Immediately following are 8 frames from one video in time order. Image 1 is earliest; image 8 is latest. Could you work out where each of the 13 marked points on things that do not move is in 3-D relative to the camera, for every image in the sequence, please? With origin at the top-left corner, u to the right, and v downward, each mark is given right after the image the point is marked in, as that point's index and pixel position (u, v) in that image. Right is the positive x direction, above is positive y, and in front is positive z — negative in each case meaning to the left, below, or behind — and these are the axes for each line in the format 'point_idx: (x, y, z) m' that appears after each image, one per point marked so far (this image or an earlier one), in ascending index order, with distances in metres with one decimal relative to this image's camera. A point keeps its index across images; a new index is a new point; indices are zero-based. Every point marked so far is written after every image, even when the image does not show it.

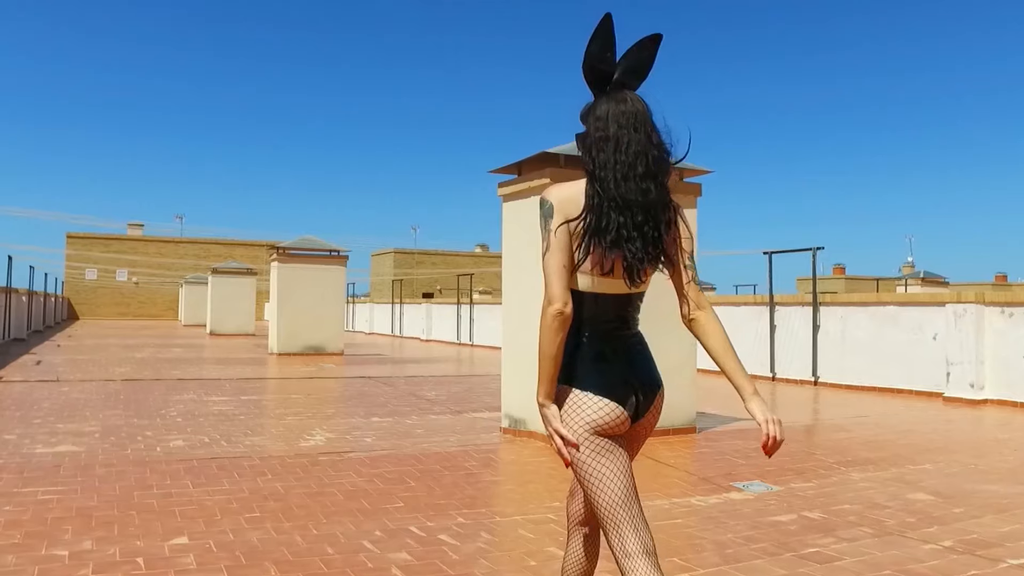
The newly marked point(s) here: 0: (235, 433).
0: (-2.6, -1.4, +7.4) m
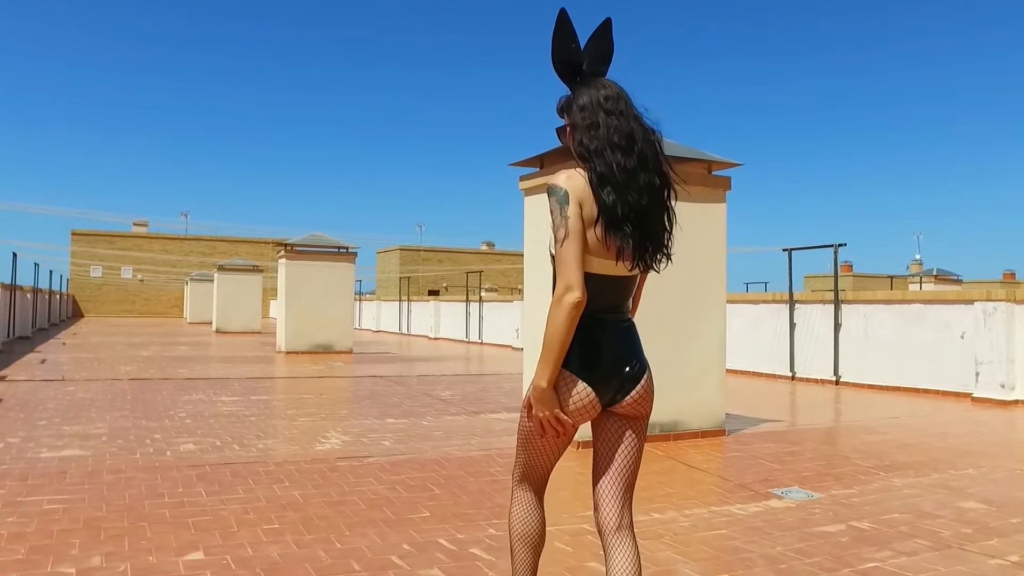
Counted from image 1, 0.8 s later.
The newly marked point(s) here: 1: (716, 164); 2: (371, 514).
0: (-2.4, -1.3, +7.2) m
1: (+2.0, +1.2, +7.7) m
2: (-0.8, -1.3, +4.7) m
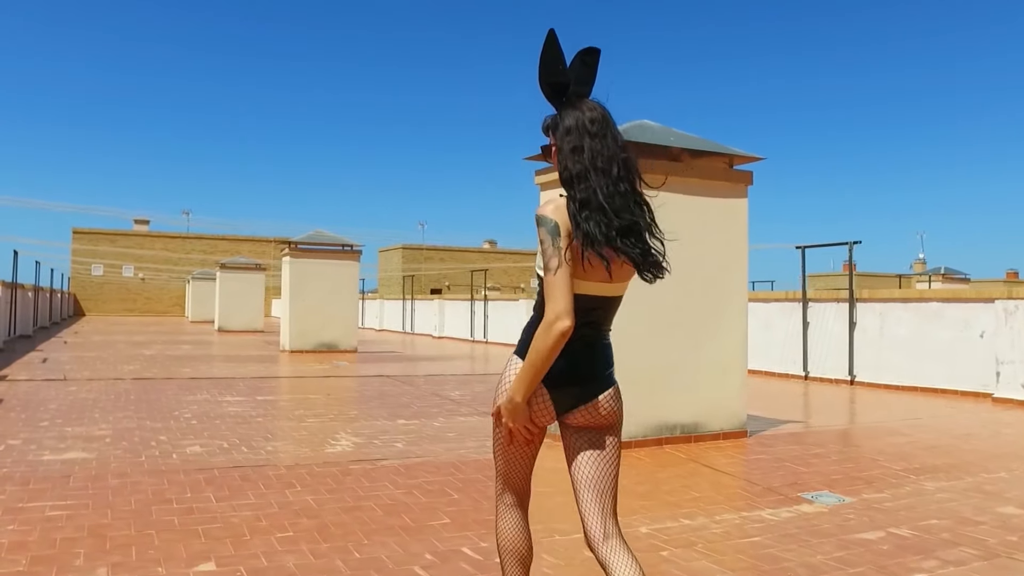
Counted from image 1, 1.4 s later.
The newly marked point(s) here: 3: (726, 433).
0: (-2.2, -1.3, +7.0) m
1: (+2.1, +1.2, +7.5) m
2: (-0.7, -1.3, +4.5) m
3: (+1.9, -1.3, +7.2) m
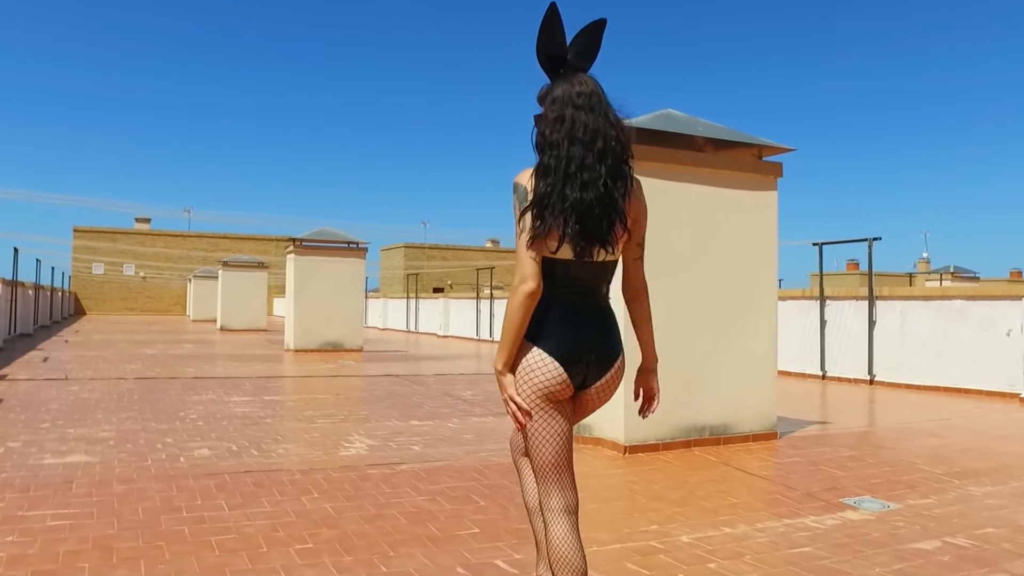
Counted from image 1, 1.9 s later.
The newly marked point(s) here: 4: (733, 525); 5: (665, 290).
0: (-2.0, -1.3, +6.7) m
1: (+2.3, +1.2, +7.2) m
2: (-0.5, -1.3, +4.2) m
3: (+2.1, -1.3, +7.0) m
4: (+1.3, -1.4, +4.7) m
5: (+1.2, -0.1, +6.5) m
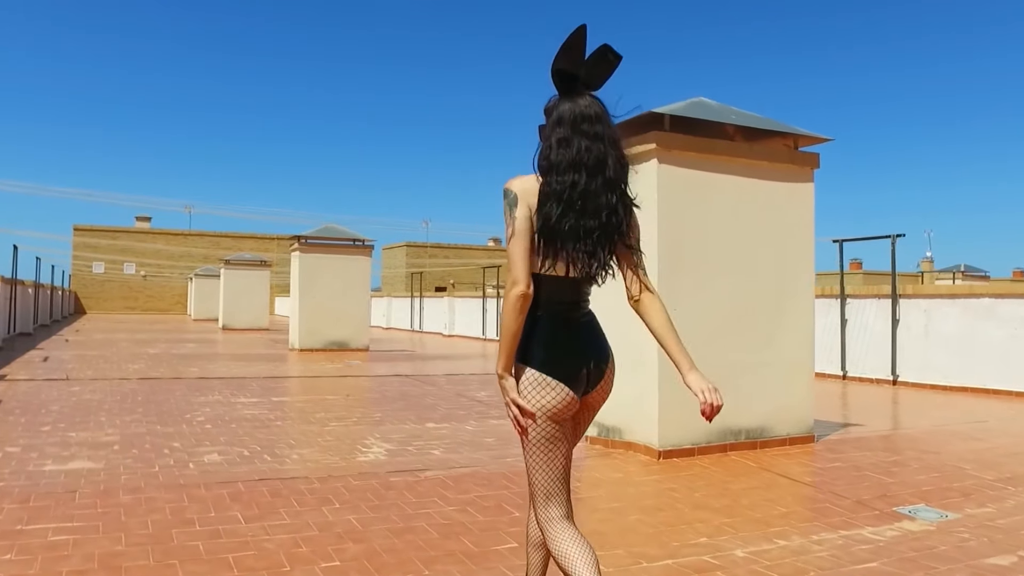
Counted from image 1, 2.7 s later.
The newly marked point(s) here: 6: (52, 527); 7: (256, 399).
0: (-1.8, -1.2, +6.3) m
1: (+2.5, +1.3, +6.9) m
2: (-0.3, -1.2, +3.8) m
3: (+2.3, -1.2, +6.6) m
4: (+1.5, -1.4, +4.4) m
5: (+1.4, 0.0, +6.2) m
6: (-2.2, -1.1, +3.8) m
7: (-3.0, -1.3, +9.4) m
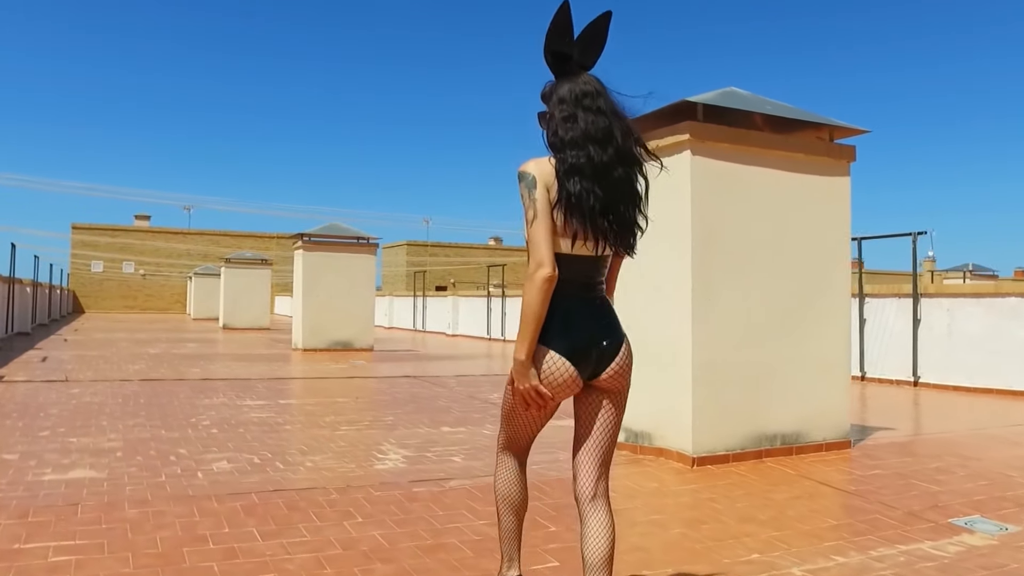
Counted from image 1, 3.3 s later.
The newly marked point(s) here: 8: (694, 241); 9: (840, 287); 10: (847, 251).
0: (-1.7, -1.2, +6.0) m
1: (+2.7, +1.3, +6.6) m
2: (-0.1, -1.2, +3.5) m
3: (+2.5, -1.2, +6.3) m
4: (+1.7, -1.3, +4.0) m
5: (+1.6, 0.0, +5.8) m
6: (-2.0, -1.1, +3.5) m
7: (-2.8, -1.3, +9.1) m
8: (+1.3, +0.3, +5.6) m
9: (+2.6, 0.0, +6.4) m
10: (+2.7, +0.3, +6.4) m
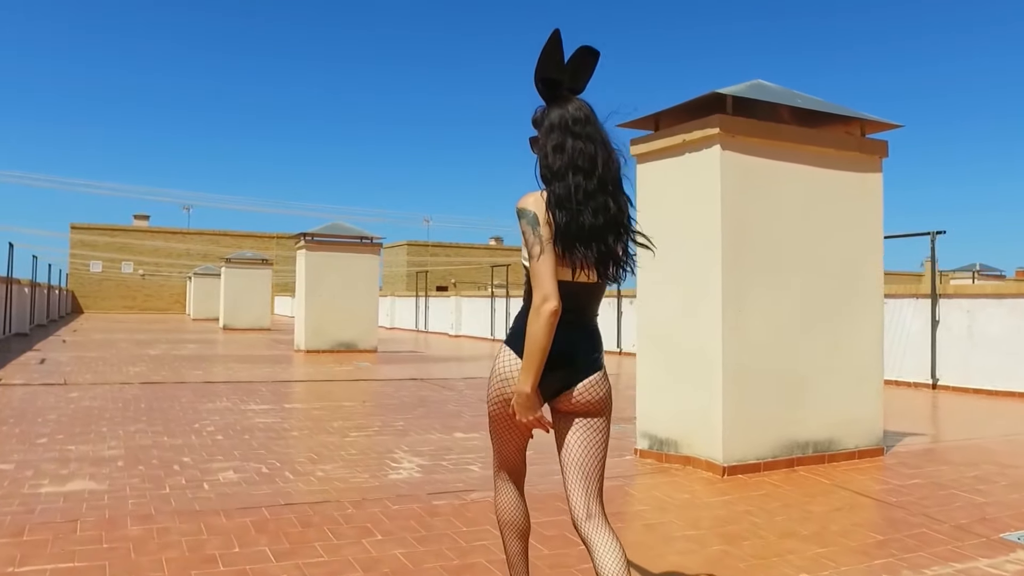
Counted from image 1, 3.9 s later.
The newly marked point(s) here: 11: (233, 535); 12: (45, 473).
0: (-1.5, -1.2, +5.8) m
1: (+2.8, +1.3, +6.3) m
2: (0.0, -1.2, +3.3) m
3: (+2.6, -1.2, +6.1) m
4: (+1.8, -1.3, +3.8) m
5: (+1.7, 0.0, +5.6) m
6: (-1.8, -1.1, +3.2) m
7: (-2.7, -1.3, +8.9) m
8: (+1.4, +0.3, +5.4) m
9: (+2.7, 0.0, +6.1) m
10: (+2.8, +0.3, +6.2) m
11: (-1.3, -1.1, +3.7) m
12: (-2.9, -1.1, +5.0) m
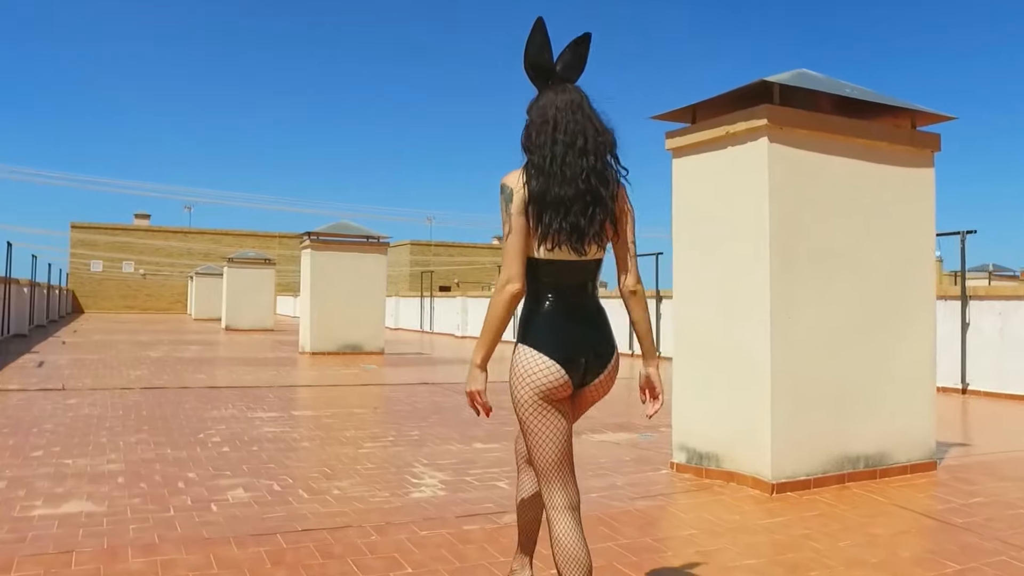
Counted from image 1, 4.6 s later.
0: (-1.3, -1.2, +5.4) m
1: (+3.0, +1.3, +5.9) m
2: (+0.2, -1.2, +2.9) m
3: (+2.8, -1.2, +5.7) m
4: (+2.0, -1.4, +3.4) m
5: (+1.9, 0.0, +5.2) m
6: (-1.7, -1.1, +2.8) m
7: (-2.5, -1.3, +8.5) m
8: (+1.6, +0.3, +5.0) m
9: (+2.9, 0.0, +5.7) m
10: (+3.0, +0.3, +5.8) m
11: (-1.1, -1.2, +3.3) m
12: (-2.7, -1.2, +4.6) m
